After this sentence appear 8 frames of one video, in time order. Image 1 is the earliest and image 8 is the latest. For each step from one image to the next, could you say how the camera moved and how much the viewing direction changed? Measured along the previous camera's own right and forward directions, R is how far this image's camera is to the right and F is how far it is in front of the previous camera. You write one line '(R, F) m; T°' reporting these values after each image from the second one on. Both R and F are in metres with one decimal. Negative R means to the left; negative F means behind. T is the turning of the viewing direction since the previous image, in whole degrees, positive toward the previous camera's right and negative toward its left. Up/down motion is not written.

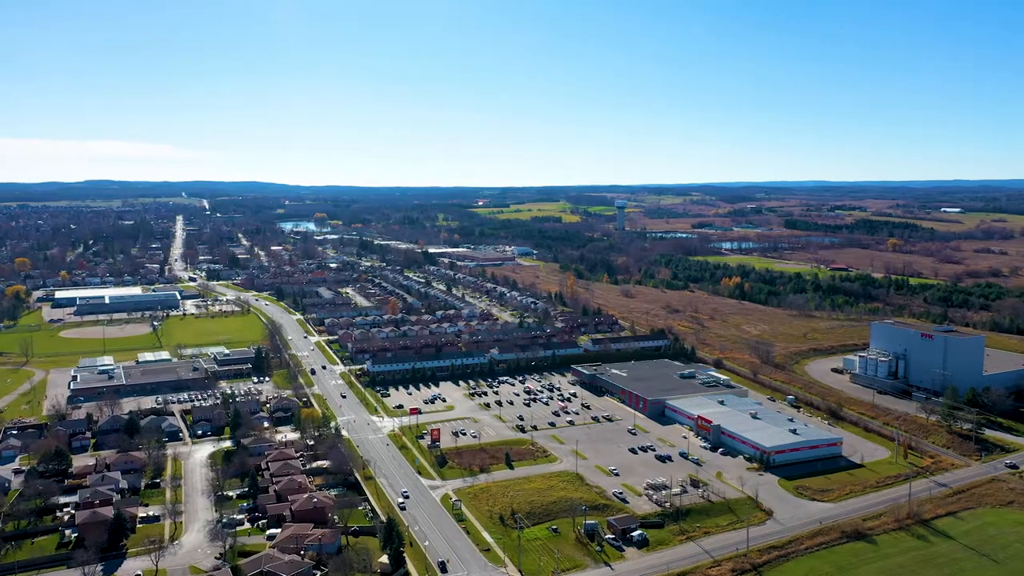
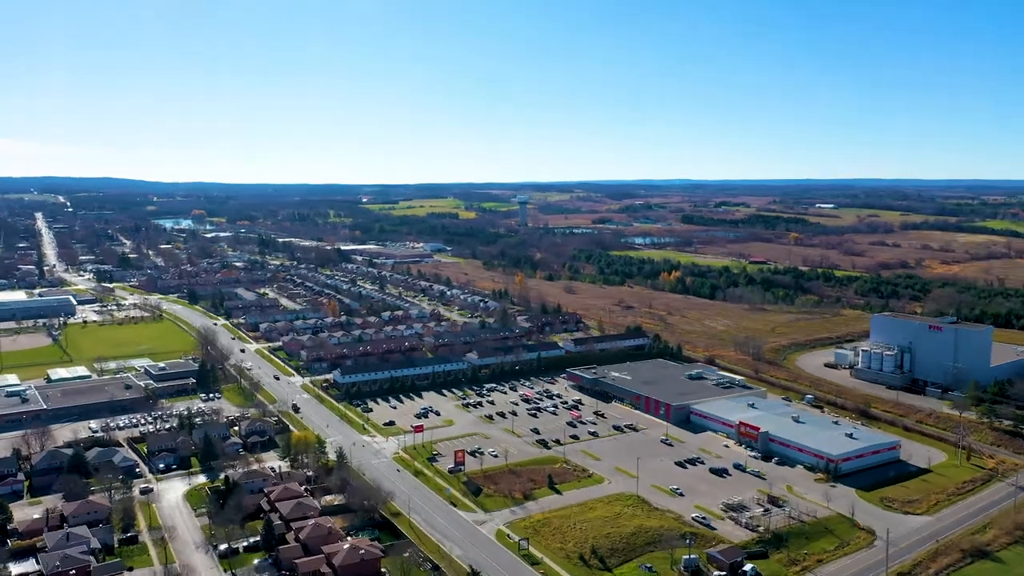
(-4.1, +3.5) m; +8°
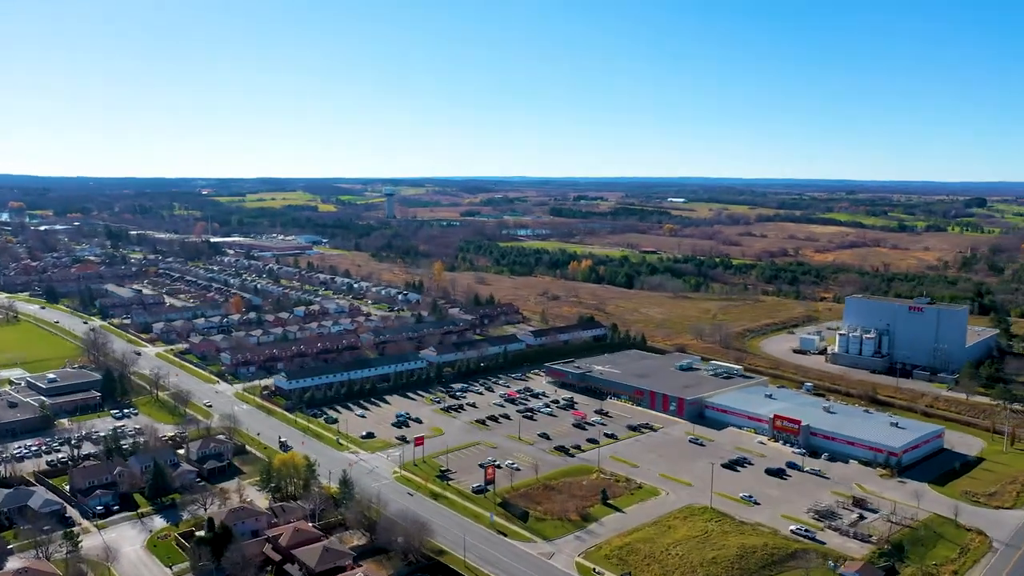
(-4.3, +3.9) m; +10°
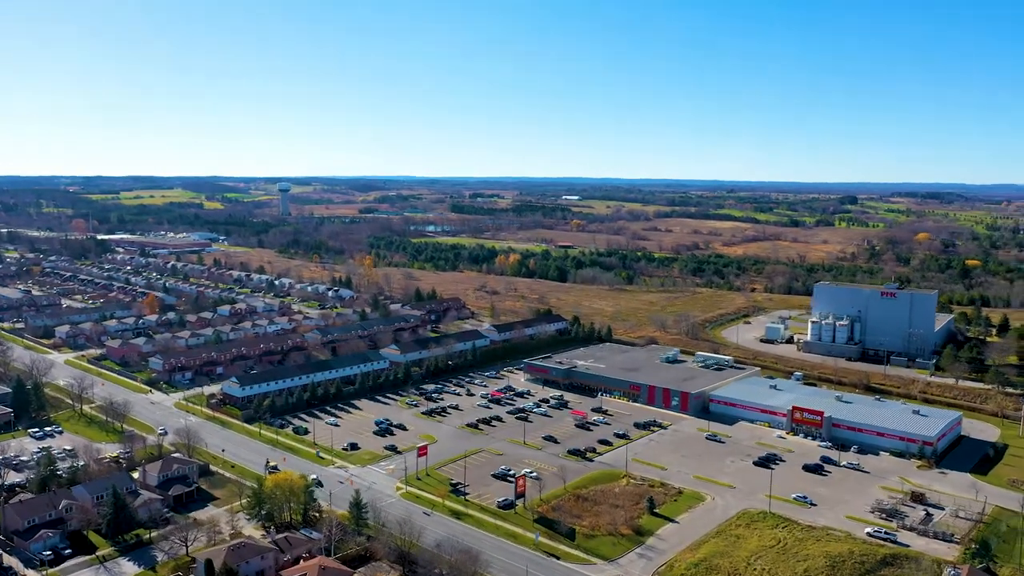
(-2.9, +2.5) m; +8°
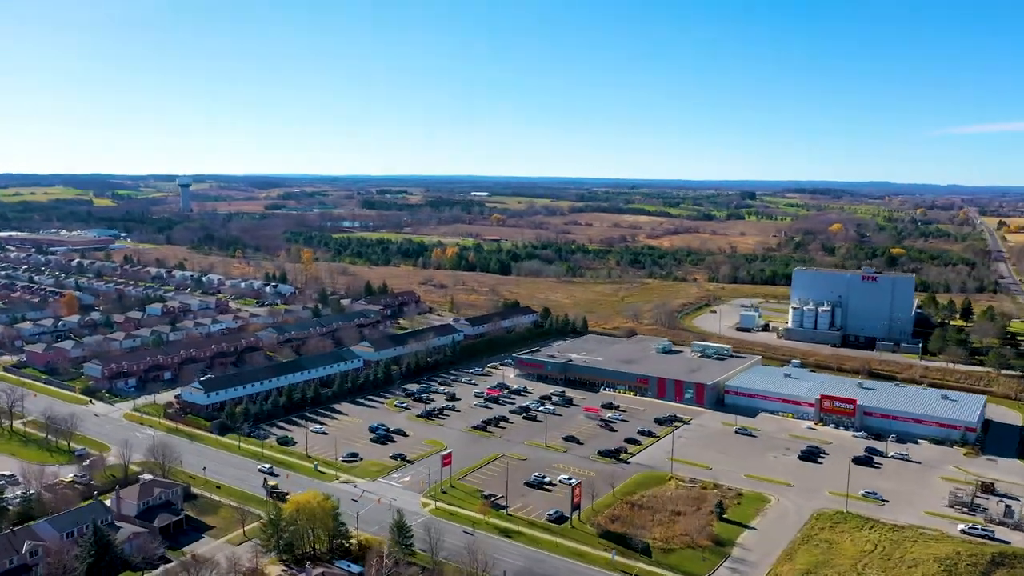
(-2.6, +2.2) m; +7°
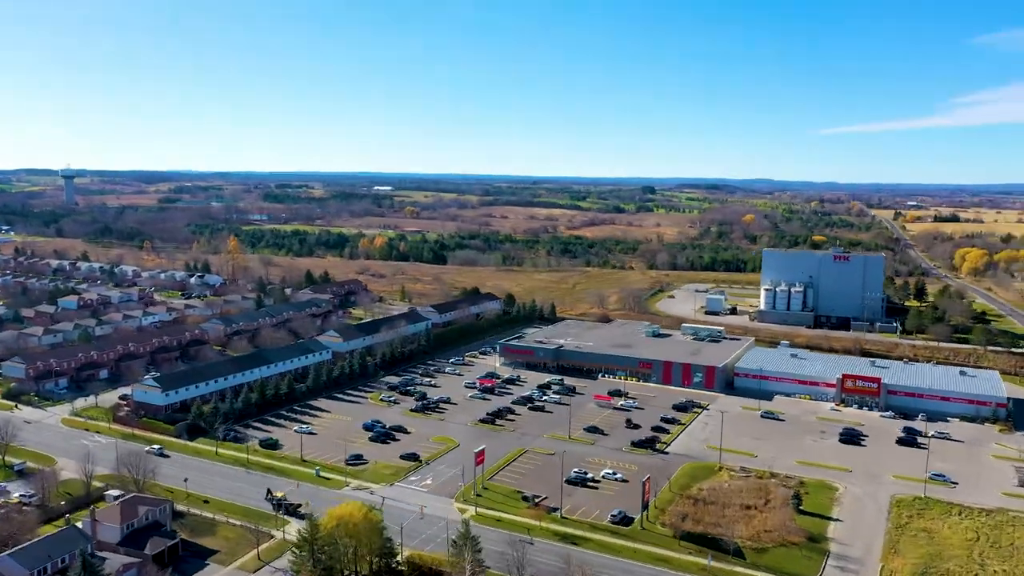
(-2.5, +2.1) m; +7°
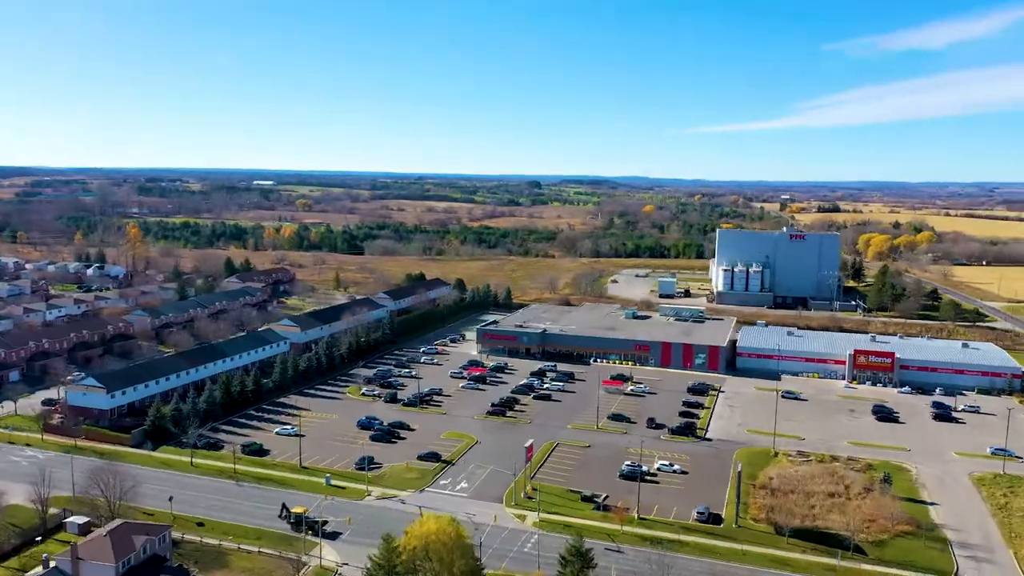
(-2.6, +2.2) m; +8°
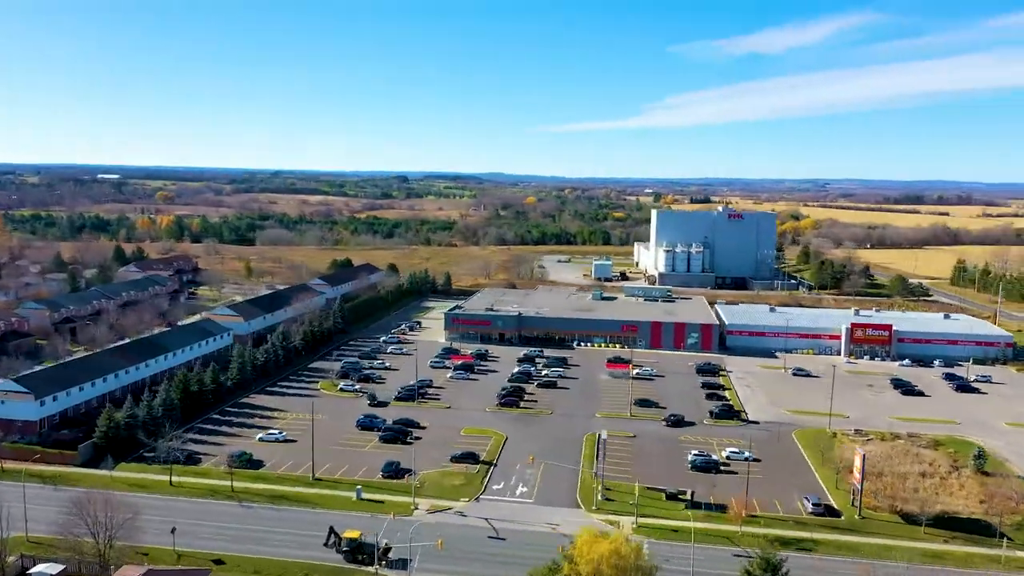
(-2.7, +2.2) m; +10°
